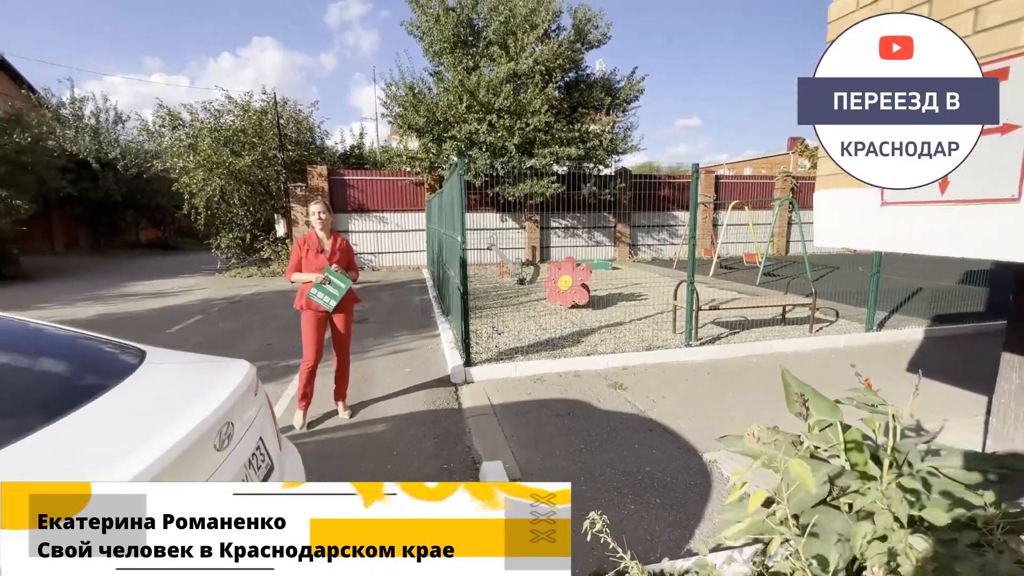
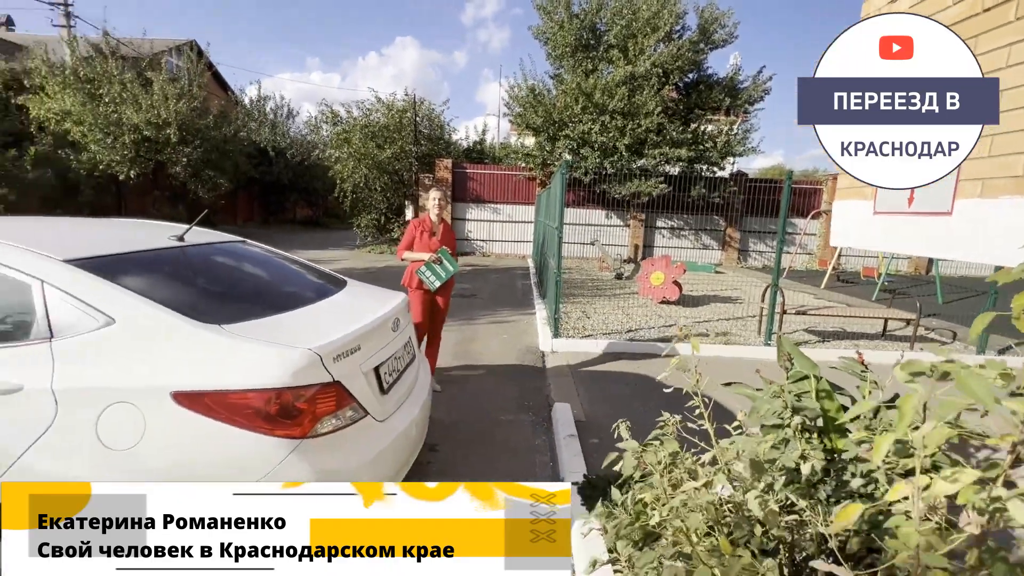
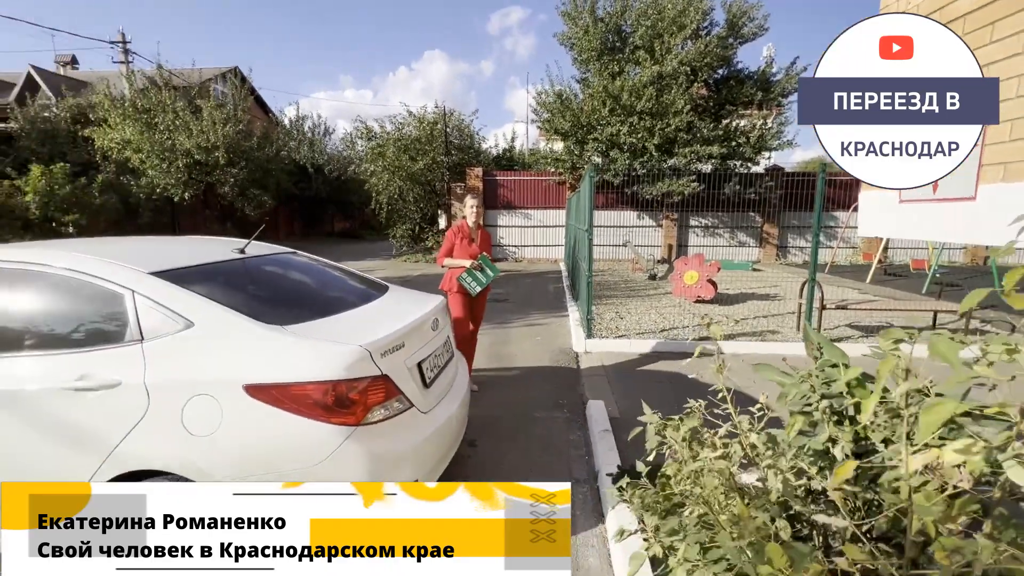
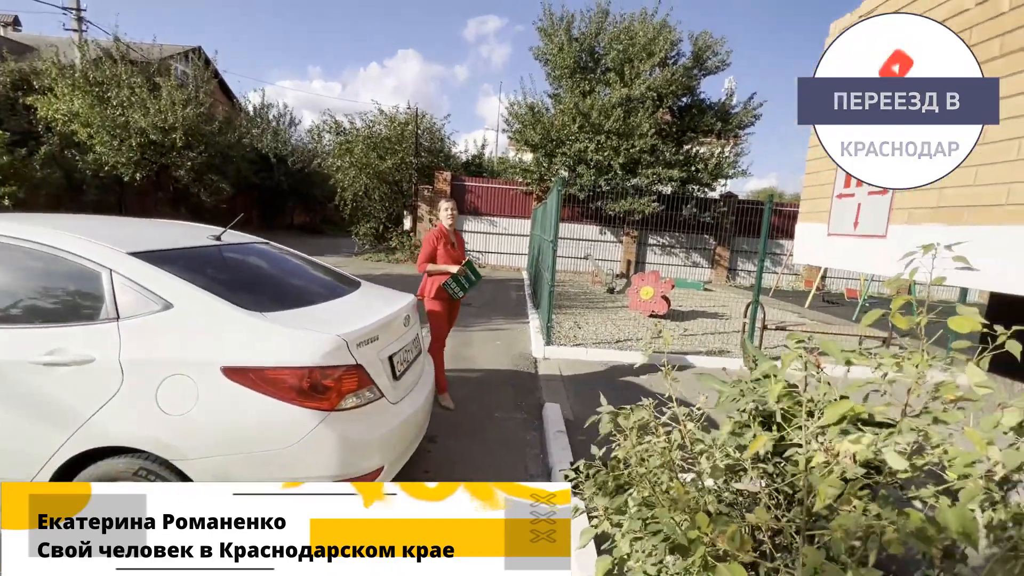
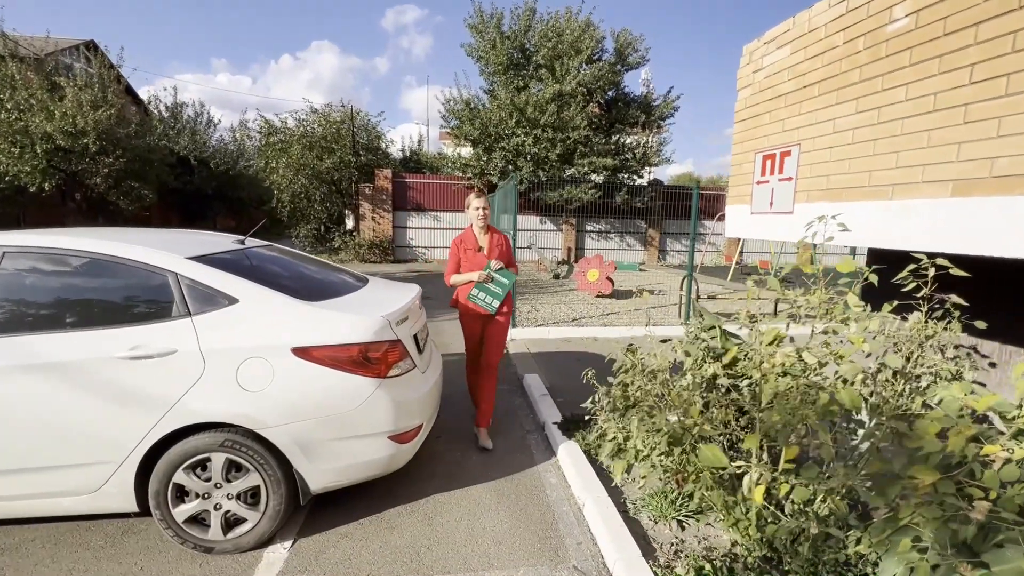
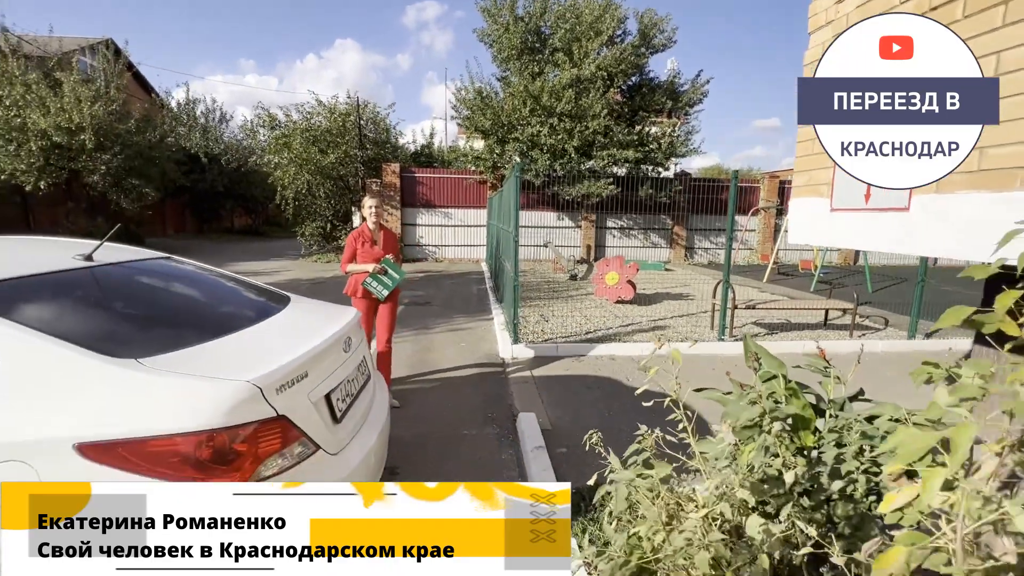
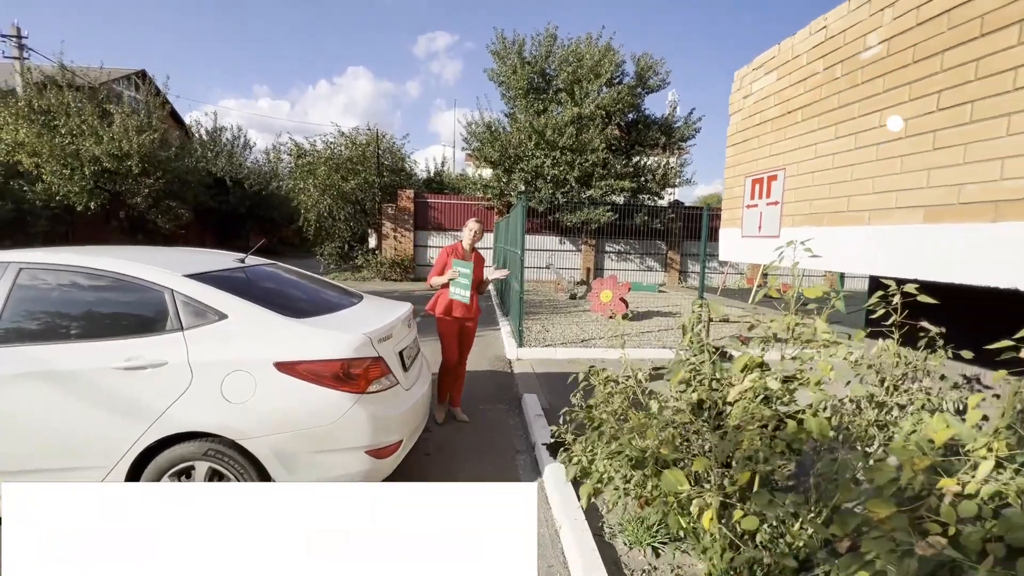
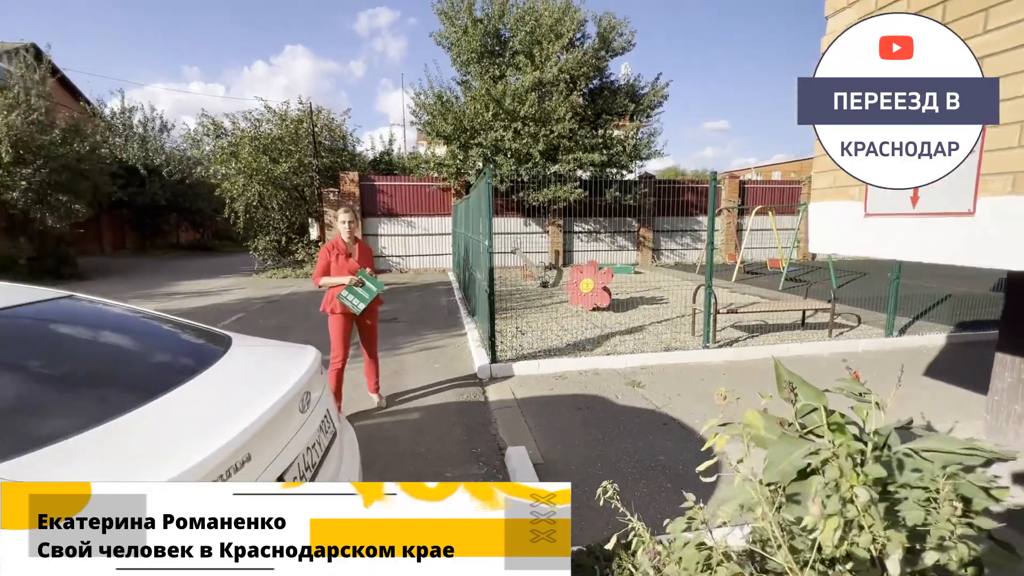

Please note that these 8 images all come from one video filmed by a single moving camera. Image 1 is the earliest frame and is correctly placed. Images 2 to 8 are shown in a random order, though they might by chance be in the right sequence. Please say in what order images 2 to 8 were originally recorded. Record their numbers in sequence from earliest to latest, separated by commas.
8, 6, 2, 3, 4, 7, 5
